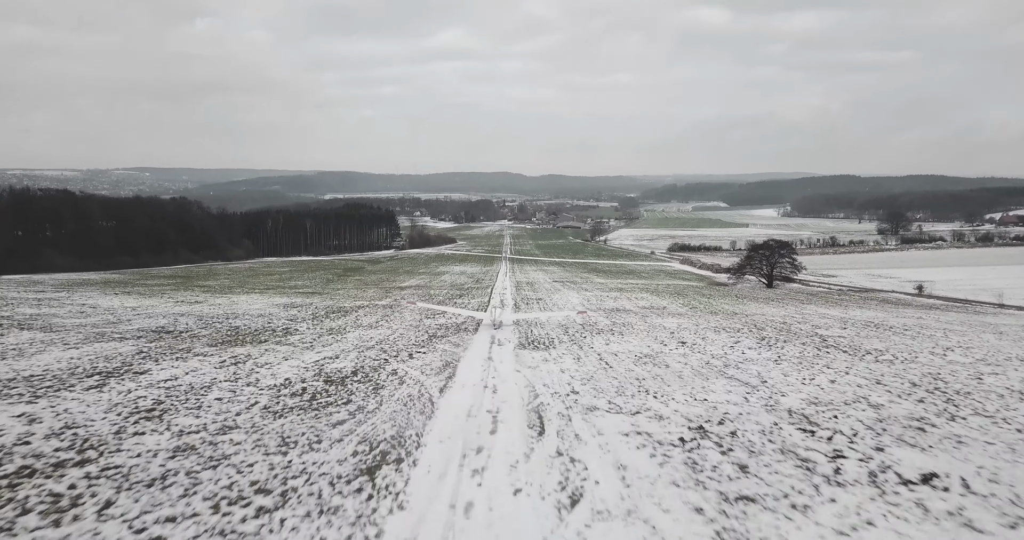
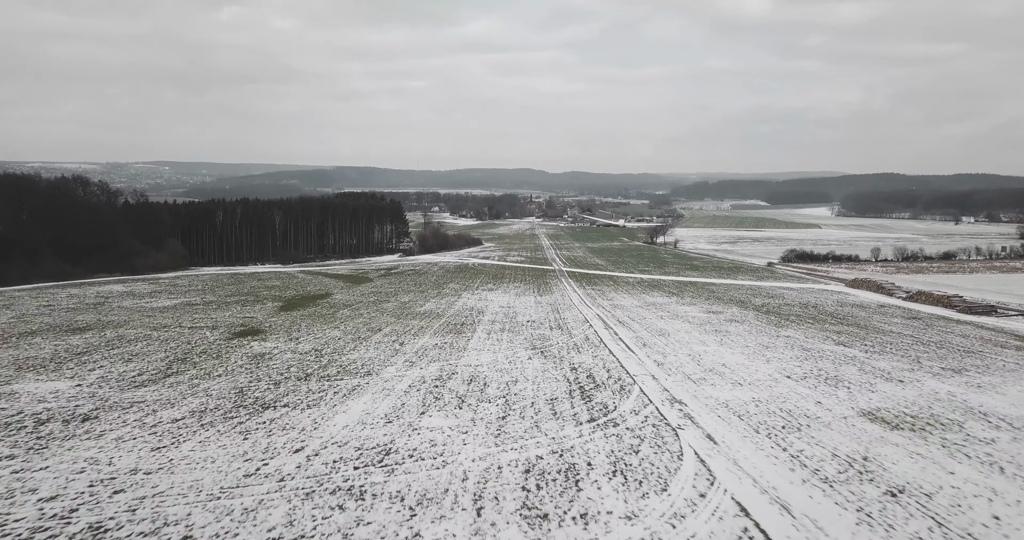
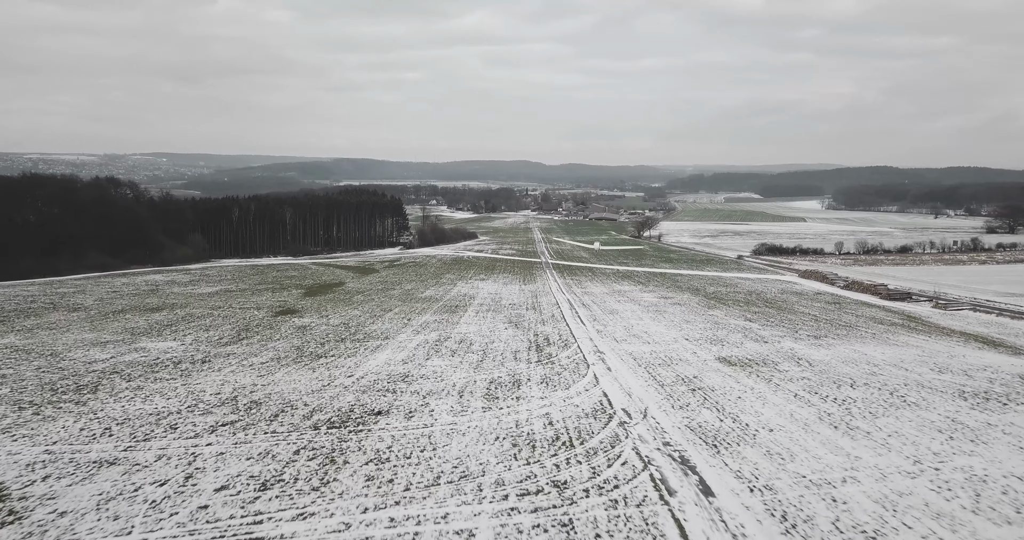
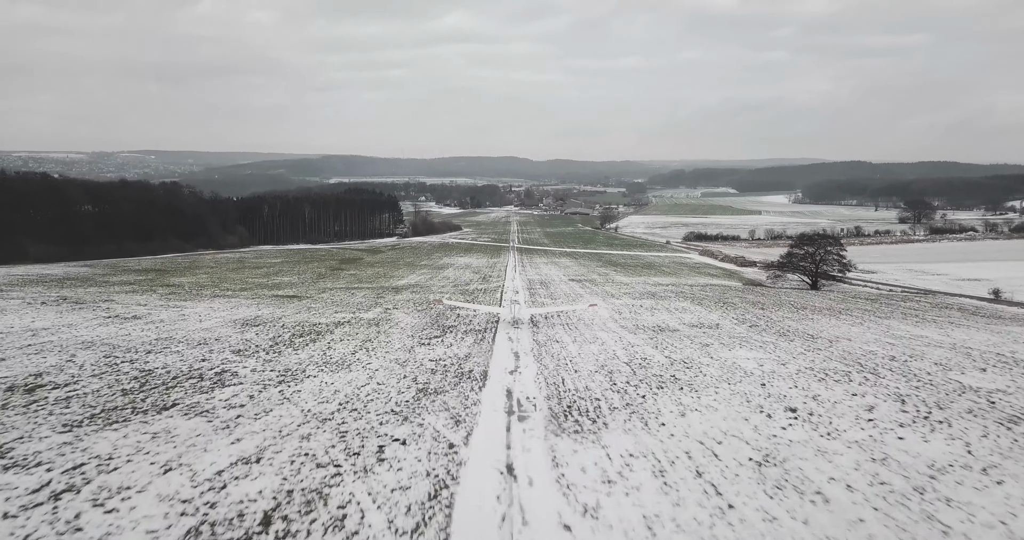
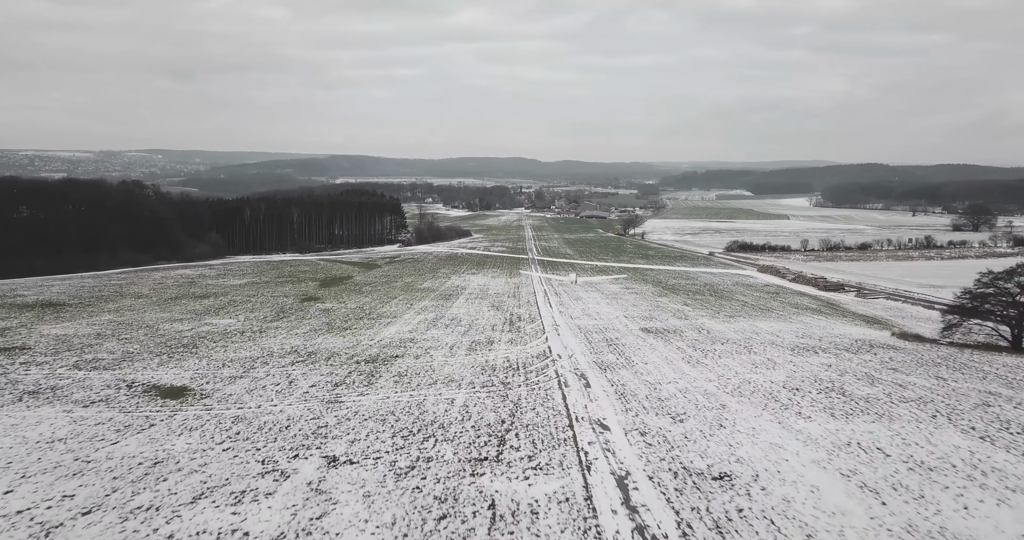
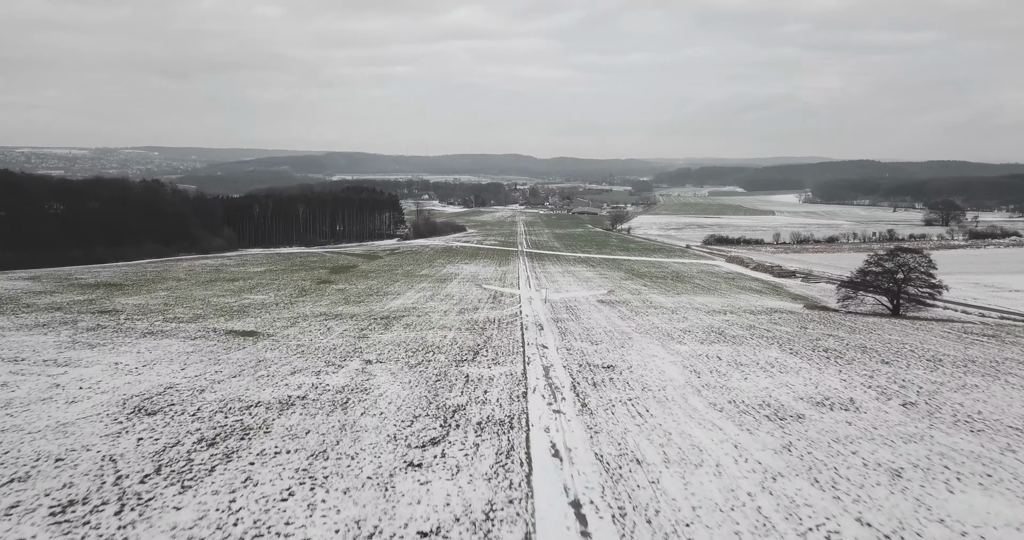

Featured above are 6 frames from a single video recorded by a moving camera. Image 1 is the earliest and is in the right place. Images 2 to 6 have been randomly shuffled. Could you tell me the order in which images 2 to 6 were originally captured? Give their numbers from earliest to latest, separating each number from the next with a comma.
4, 6, 5, 3, 2
